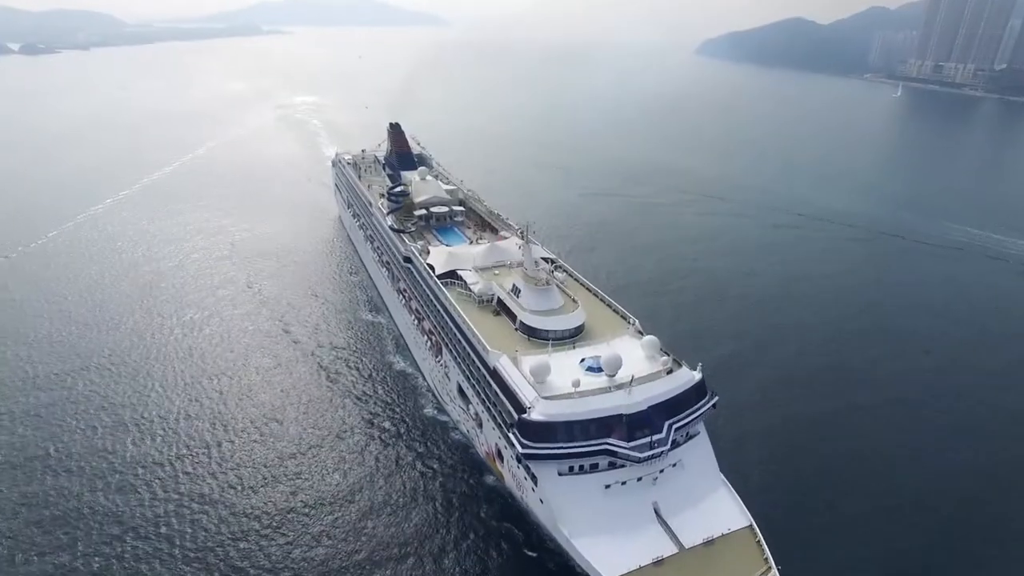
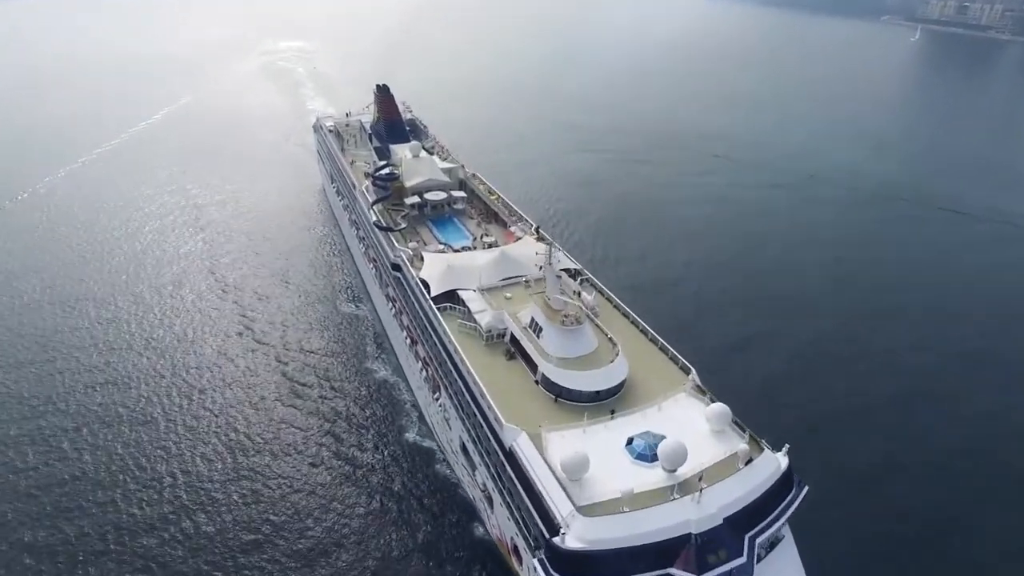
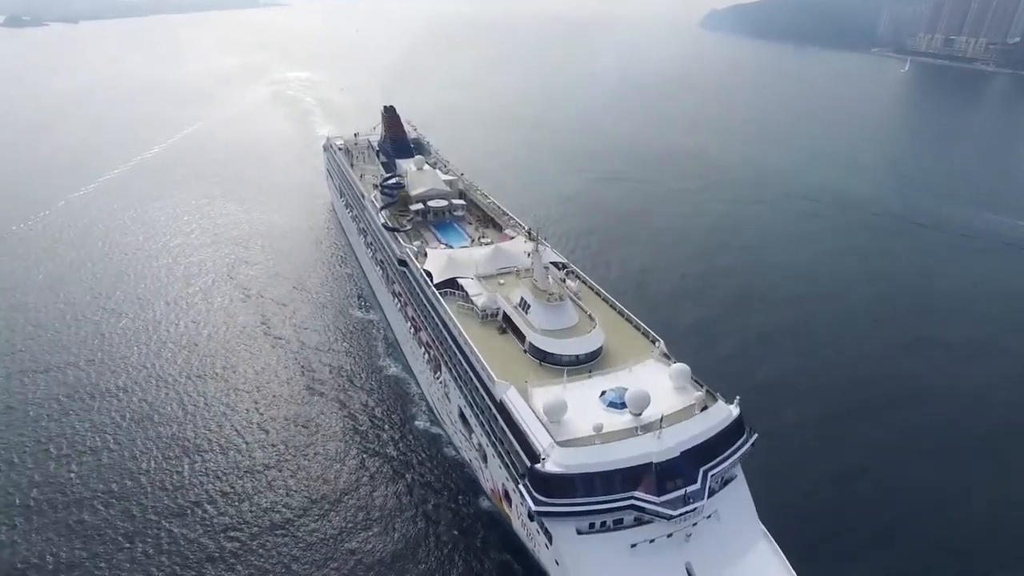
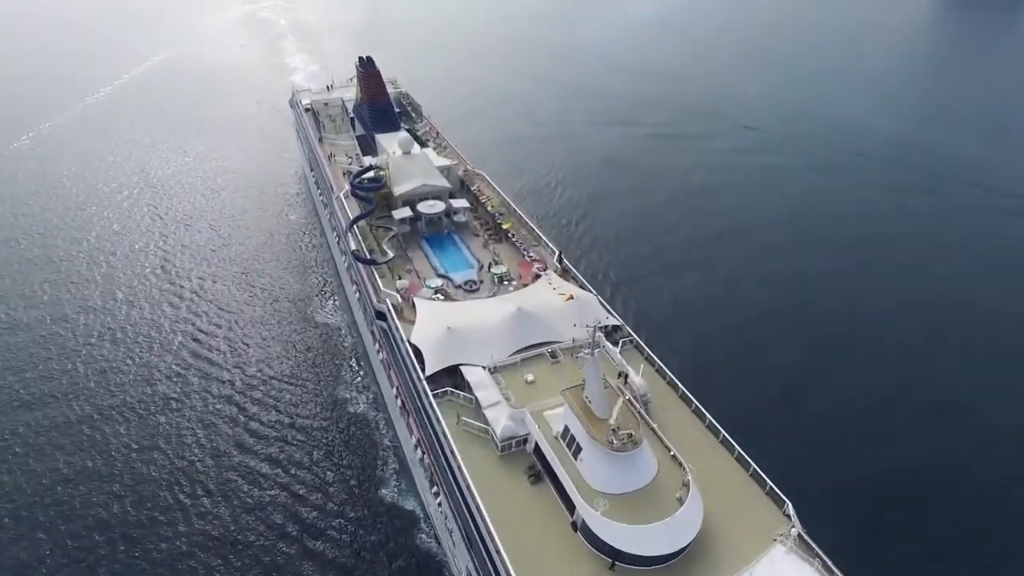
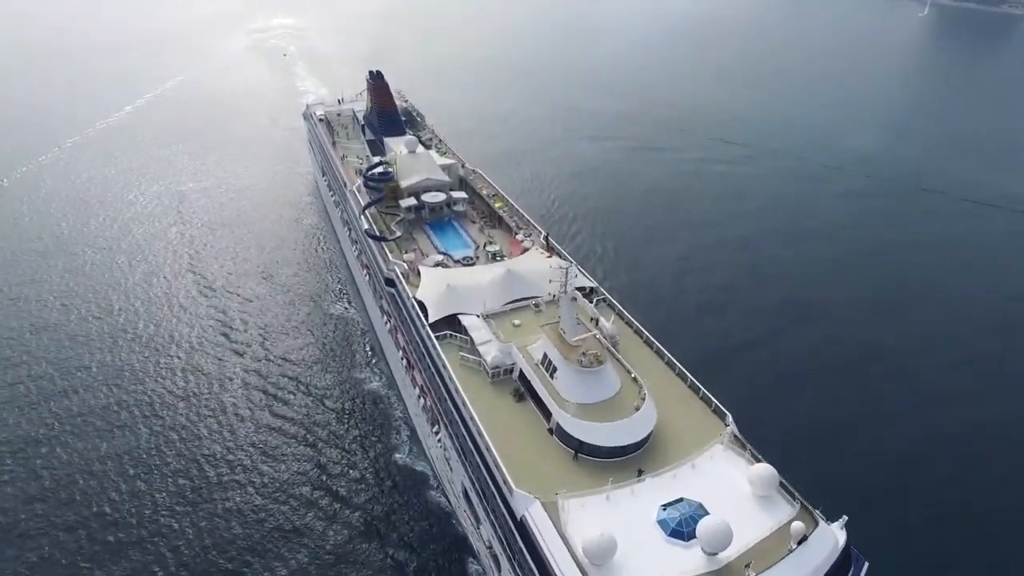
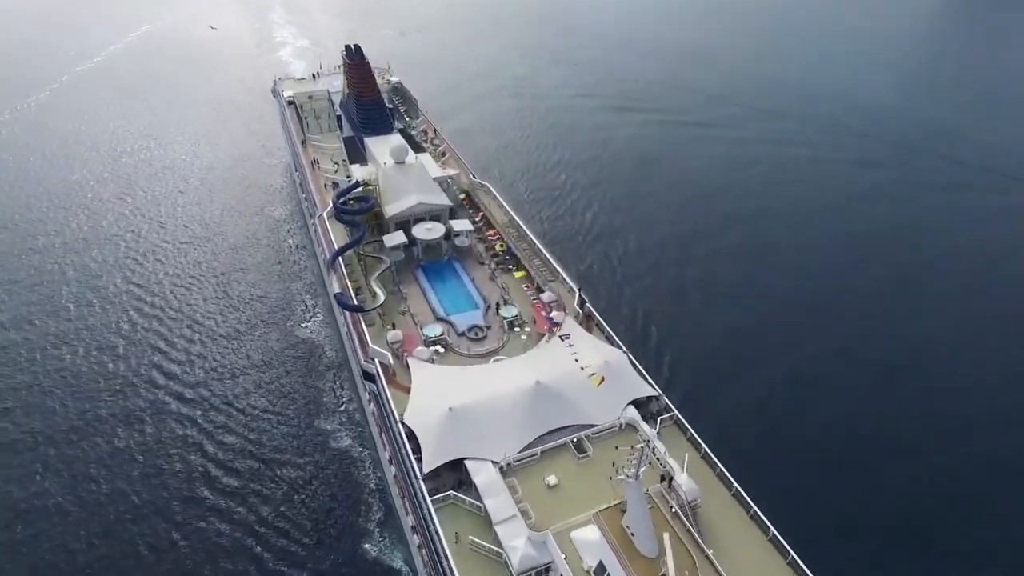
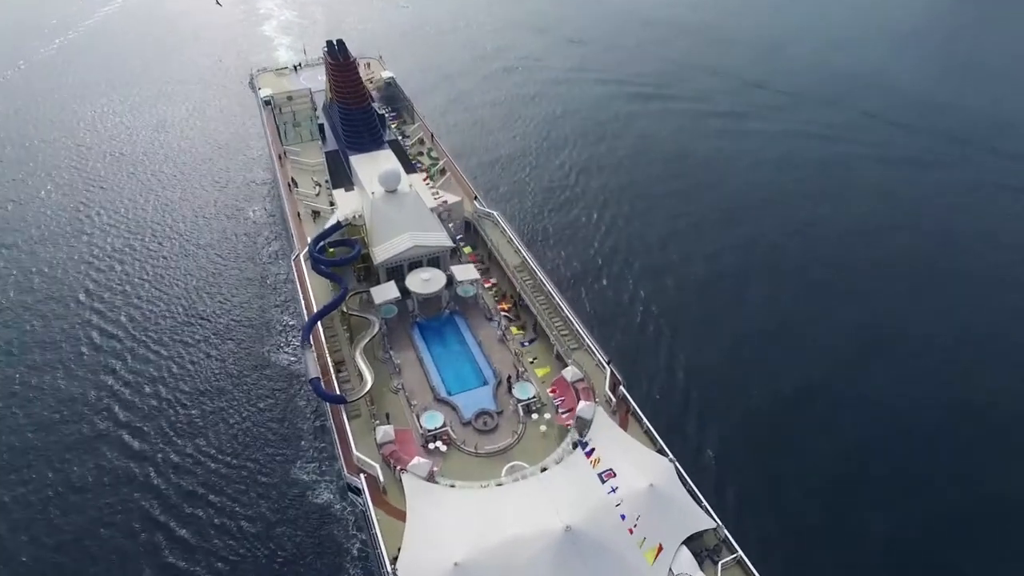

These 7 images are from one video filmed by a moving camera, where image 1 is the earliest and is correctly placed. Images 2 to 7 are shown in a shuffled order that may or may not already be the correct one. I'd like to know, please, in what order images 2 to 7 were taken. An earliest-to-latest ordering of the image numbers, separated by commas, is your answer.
3, 2, 5, 4, 6, 7
